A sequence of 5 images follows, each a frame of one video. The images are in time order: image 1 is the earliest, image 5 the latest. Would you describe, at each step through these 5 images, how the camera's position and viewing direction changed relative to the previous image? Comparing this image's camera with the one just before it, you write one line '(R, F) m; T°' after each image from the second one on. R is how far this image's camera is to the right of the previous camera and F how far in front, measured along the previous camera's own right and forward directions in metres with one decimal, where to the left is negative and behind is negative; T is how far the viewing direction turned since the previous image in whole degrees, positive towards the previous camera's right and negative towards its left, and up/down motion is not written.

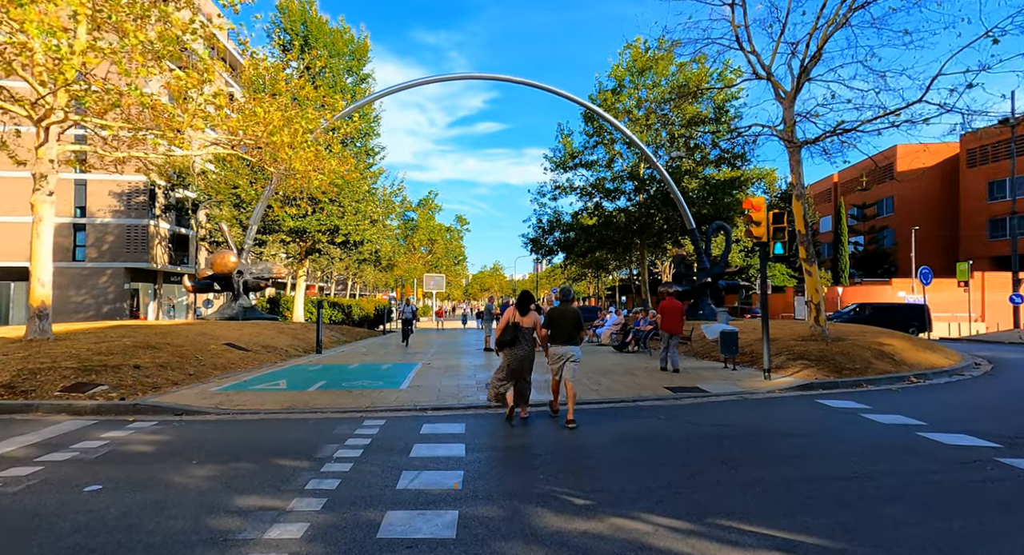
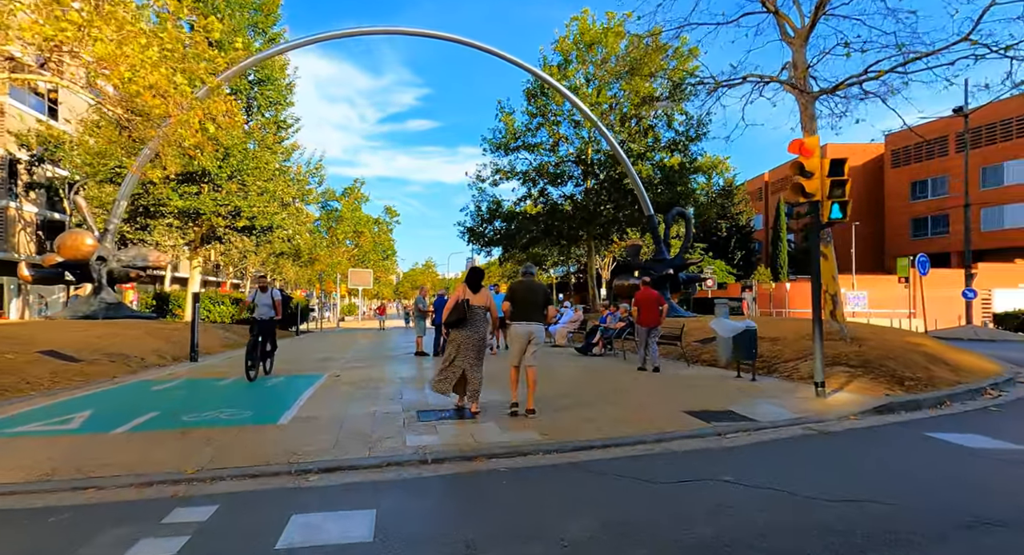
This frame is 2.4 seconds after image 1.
(-0.1, +3.0) m; +7°
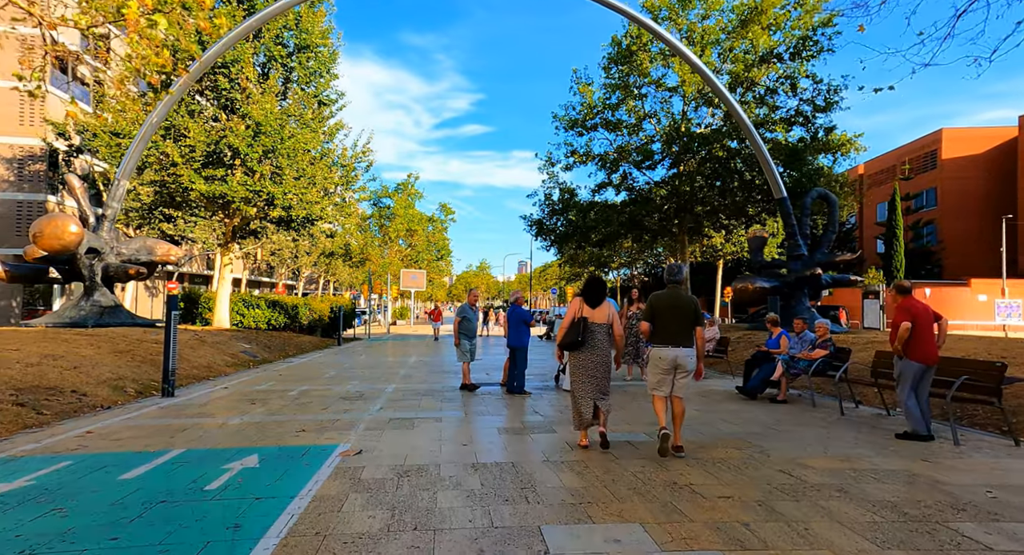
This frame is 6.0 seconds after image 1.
(-1.1, +4.2) m; -6°
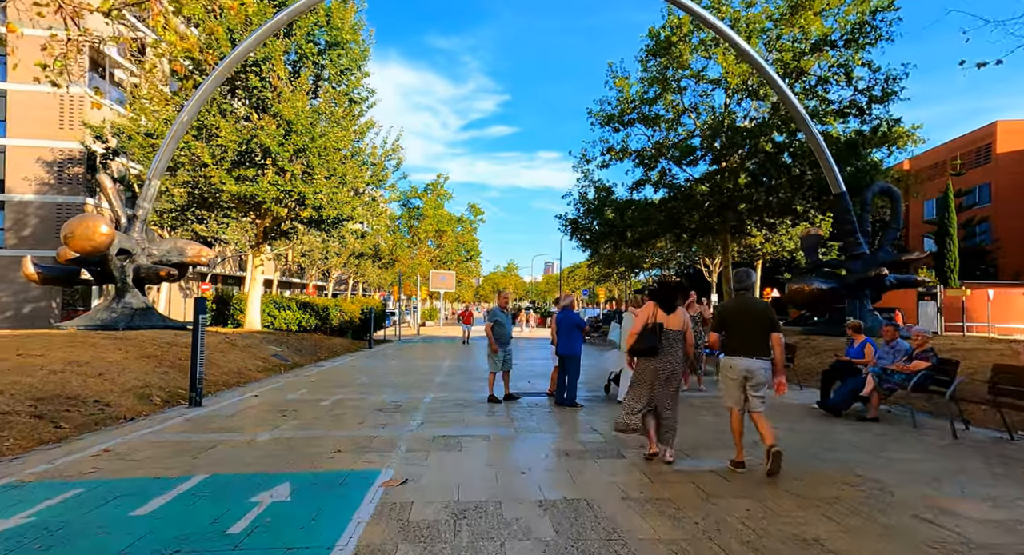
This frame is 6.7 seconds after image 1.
(-0.3, +0.7) m; -3°
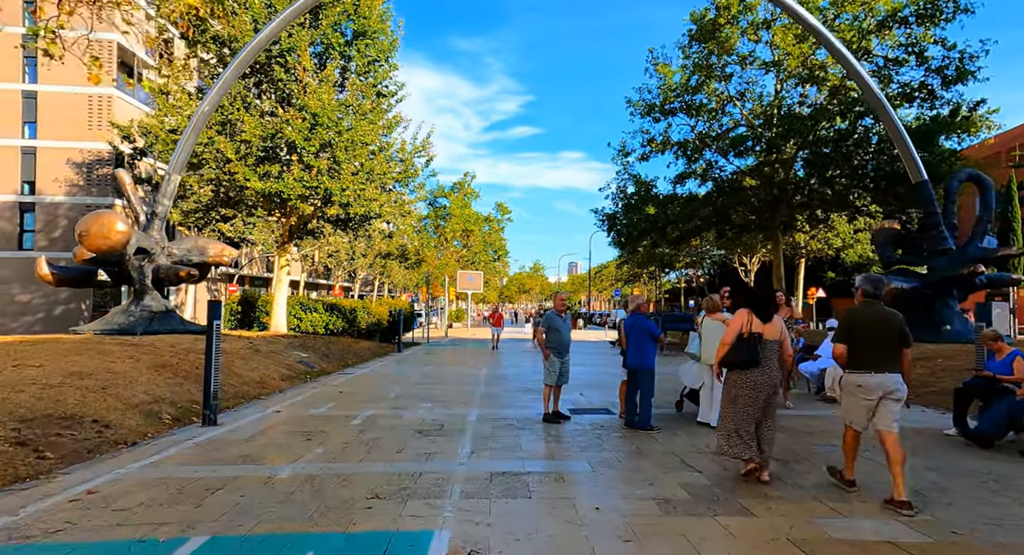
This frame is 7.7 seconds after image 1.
(-0.5, +1.1) m; -3°
